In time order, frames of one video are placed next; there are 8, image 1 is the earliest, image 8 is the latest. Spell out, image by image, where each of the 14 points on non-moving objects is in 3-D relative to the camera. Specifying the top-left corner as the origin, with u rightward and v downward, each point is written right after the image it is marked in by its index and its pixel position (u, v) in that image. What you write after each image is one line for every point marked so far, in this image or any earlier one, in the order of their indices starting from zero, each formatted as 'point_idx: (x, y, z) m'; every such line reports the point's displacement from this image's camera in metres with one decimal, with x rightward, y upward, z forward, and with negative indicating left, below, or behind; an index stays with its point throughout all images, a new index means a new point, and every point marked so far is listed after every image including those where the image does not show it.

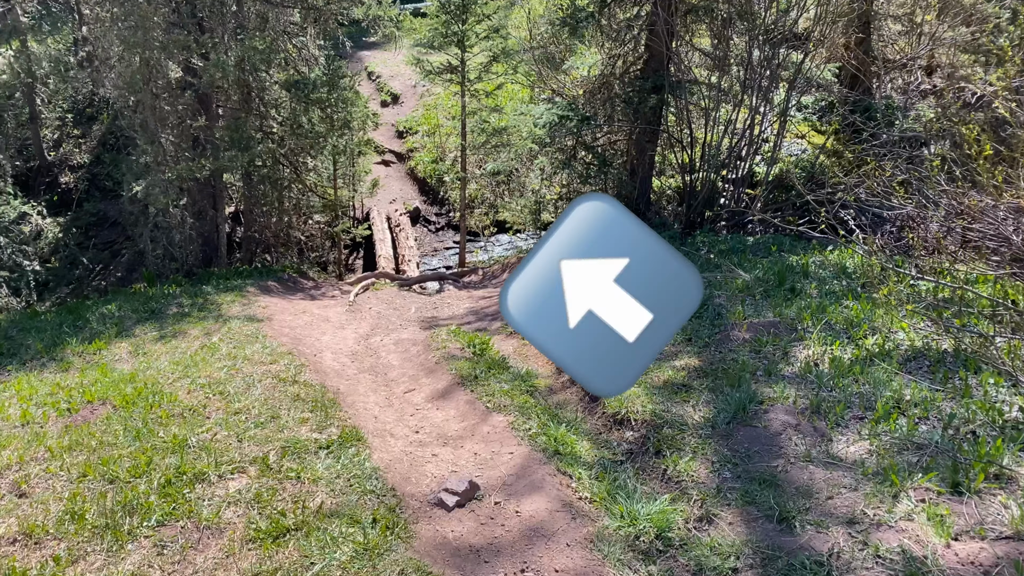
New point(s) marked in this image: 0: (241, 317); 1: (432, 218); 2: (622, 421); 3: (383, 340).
0: (-2.8, -0.3, +8.2) m
1: (-2.0, +1.7, +20.1) m
2: (+0.8, -0.9, +5.7) m
3: (-1.3, -0.5, +8.0) m
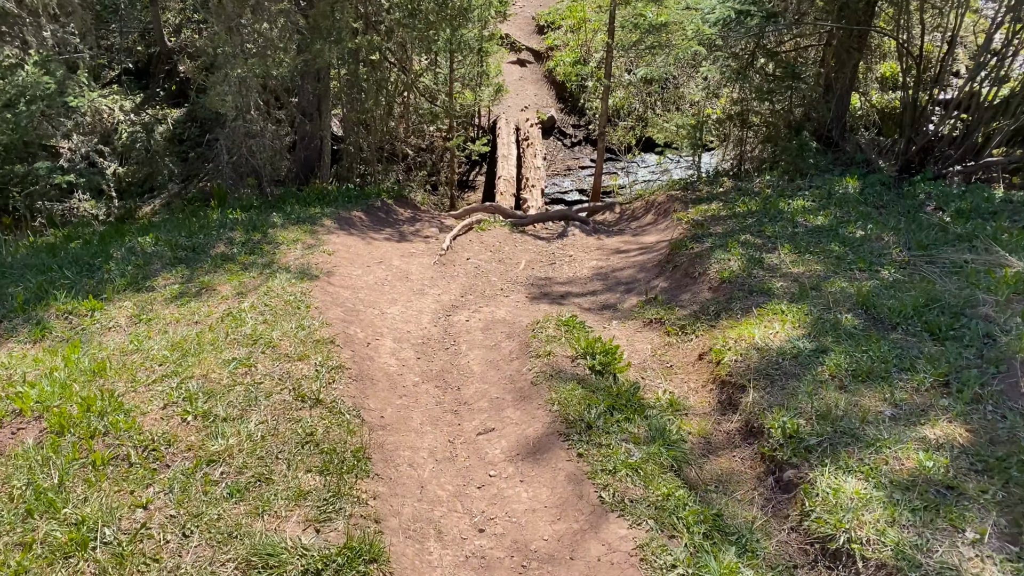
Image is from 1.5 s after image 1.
0: (-1.7, +0.1, +6.2) m
1: (+1.2, +3.4, +17.5) m
2: (+1.3, -1.1, +3.2) m
3: (-0.3, -0.2, +5.8) m
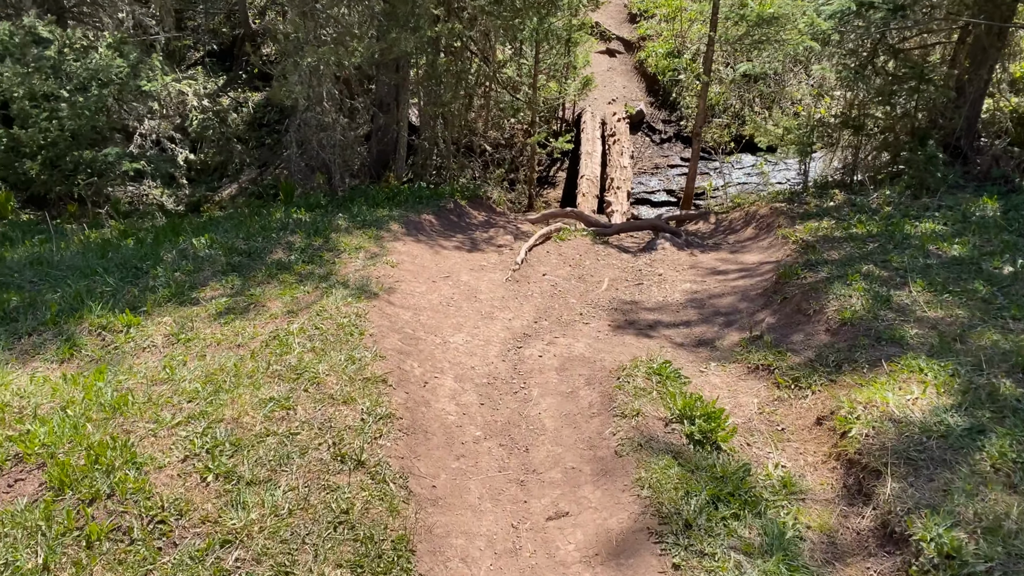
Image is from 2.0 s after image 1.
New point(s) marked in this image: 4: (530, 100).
0: (-1.1, 0.0, +5.6) m
1: (+3.0, +3.3, +16.5) m
2: (+1.5, -1.4, +2.4) m
3: (+0.2, -0.4, +5.0) m
4: (+0.2, +2.6, +11.0) m
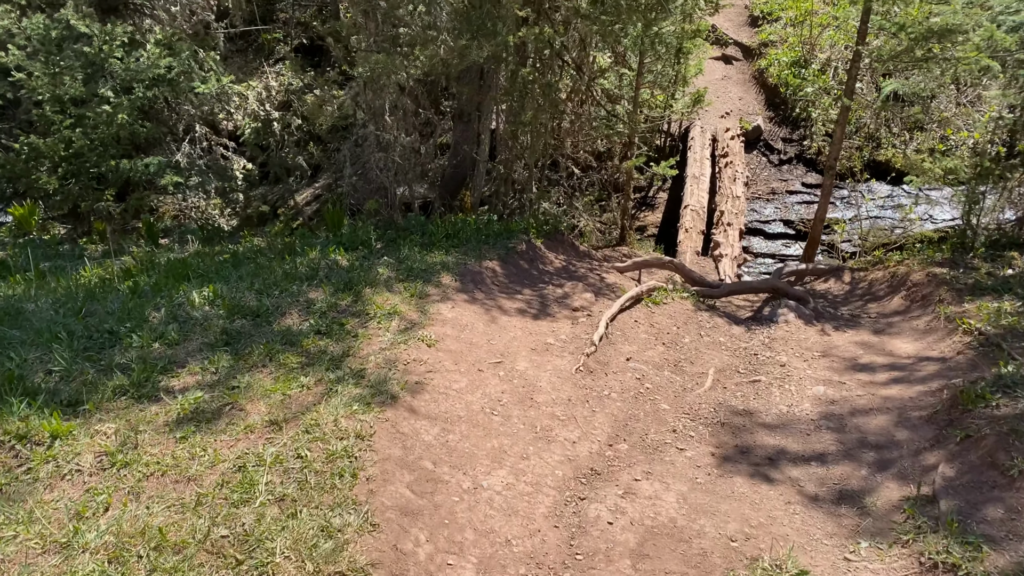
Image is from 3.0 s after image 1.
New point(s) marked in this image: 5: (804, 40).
0: (-0.8, -0.5, +4.3) m
1: (+4.7, +2.6, +14.5) m
2: (+1.4, -2.0, +0.7) m
3: (+0.4, -1.0, +3.5) m
4: (+1.4, +2.0, +9.4) m
5: (+5.5, +4.7, +15.2) m
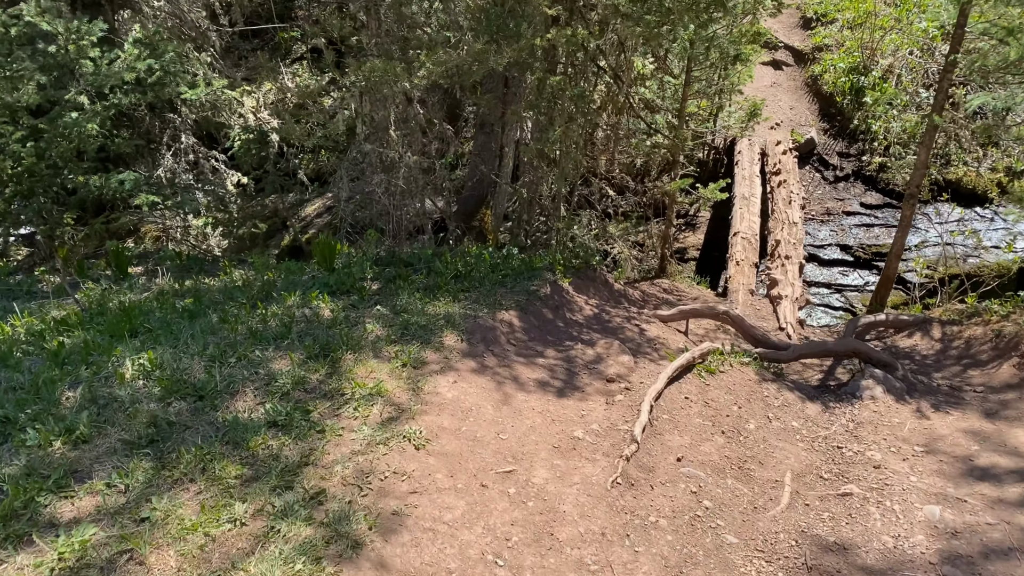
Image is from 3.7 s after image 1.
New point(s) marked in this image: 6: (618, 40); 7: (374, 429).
0: (-0.7, -0.9, +3.1) m
1: (+5.2, +2.1, +13.2) m
2: (+1.3, -2.4, -0.5) m
3: (+0.5, -1.4, +2.3) m
4: (+1.6, +1.6, +8.2) m
5: (+6.0, +4.2, +13.9) m
6: (+1.0, +2.3, +7.6) m
7: (-0.6, -0.6, +3.7) m
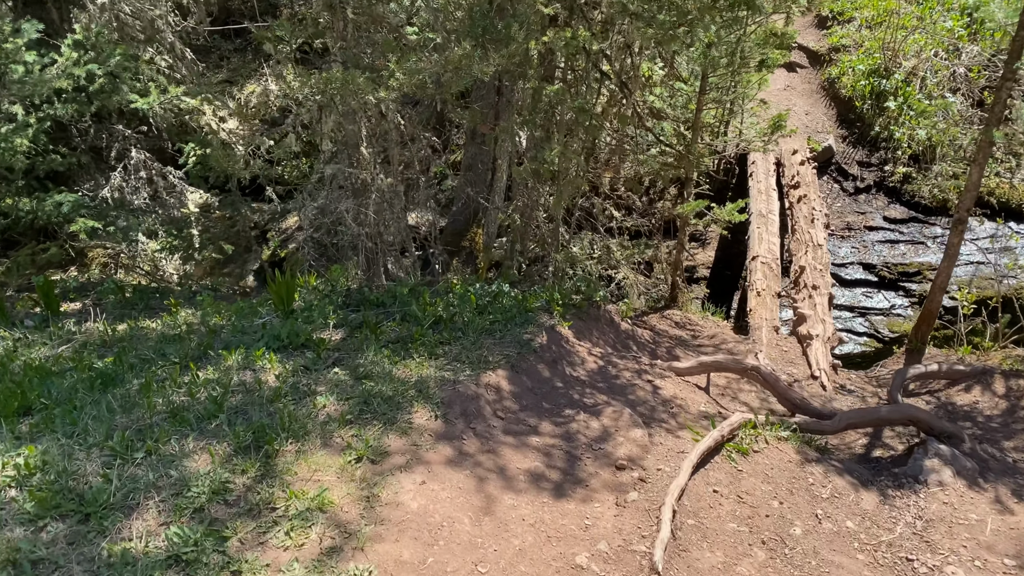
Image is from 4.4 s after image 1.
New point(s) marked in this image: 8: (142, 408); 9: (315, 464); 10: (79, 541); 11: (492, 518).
0: (-0.8, -1.2, +2.2) m
1: (+5.1, +1.8, +12.2) m
2: (+1.2, -2.8, -1.4) m
3: (+0.4, -1.7, +1.4) m
4: (+1.6, +1.3, +7.2) m
5: (+5.9, +3.9, +12.9) m
6: (+0.9, +2.0, +6.6) m
7: (-0.7, -1.0, +2.8) m
8: (-1.7, -0.5, +3.8) m
9: (-0.8, -0.7, +3.4) m
10: (-1.5, -0.9, +2.9) m
11: (-0.1, -0.9, +3.3) m
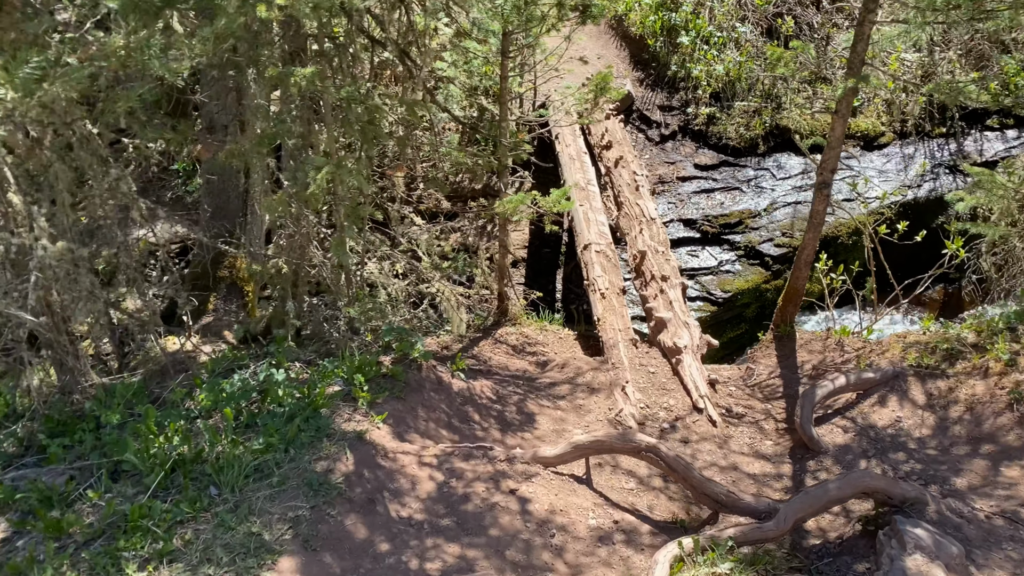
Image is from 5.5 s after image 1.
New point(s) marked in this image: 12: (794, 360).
0: (-0.8, -1.9, +0.3) m
1: (+2.0, +2.4, +11.3) m
2: (+2.3, -3.3, -2.5) m
3: (+0.6, -2.2, -0.1) m
4: (-0.1, +1.1, +5.6) m
5: (+2.3, +4.6, +12.0) m
6: (-0.7, +1.7, +4.8) m
7: (-0.9, -1.6, +1.0) m
8: (-2.2, -1.3, +1.7) m
9: (-1.2, -1.4, +1.5) m
10: (-1.7, -1.6, +0.9) m
11: (-0.4, -1.5, +1.6) m
12: (+2.0, -0.5, +5.6) m
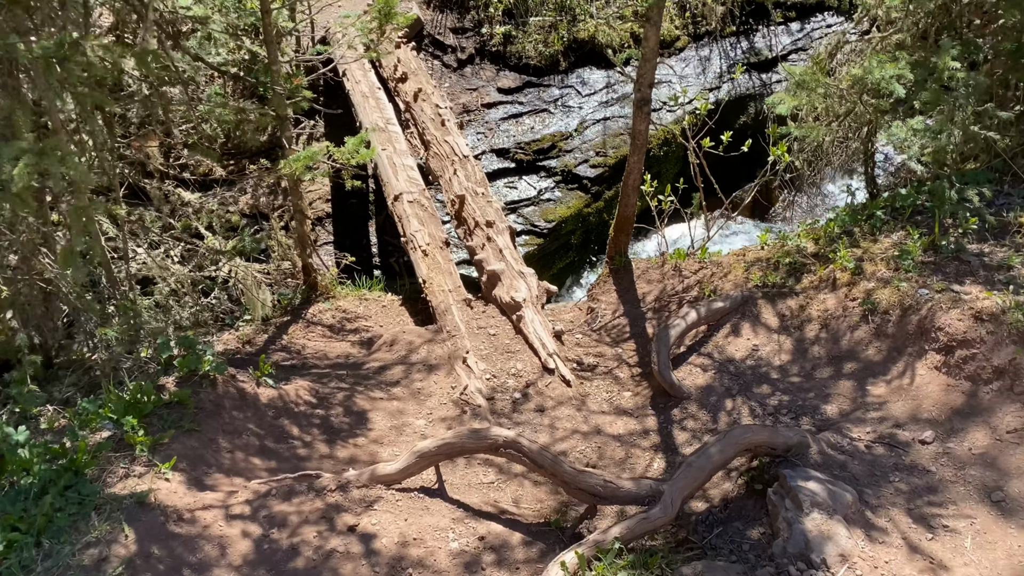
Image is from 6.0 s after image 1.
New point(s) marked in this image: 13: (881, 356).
0: (-0.5, -2.1, -0.3) m
1: (-0.8, +3.2, +10.5) m
2: (+3.3, -3.3, -2.3) m
3: (+1.0, -2.3, -0.4) m
4: (-1.4, +1.3, +4.7) m
5: (-1.0, +5.5, +11.0) m
6: (-1.9, +1.7, +3.7) m
7: (-0.7, -1.9, +0.2) m
8: (-2.2, -1.7, +0.7) m
9: (-1.2, -1.6, +0.7) m
10: (-1.5, -2.1, 0.0) m
11: (-0.5, -1.6, +1.0) m
12: (+0.8, 0.0, +5.3) m
13: (+1.7, -0.3, +3.7) m
